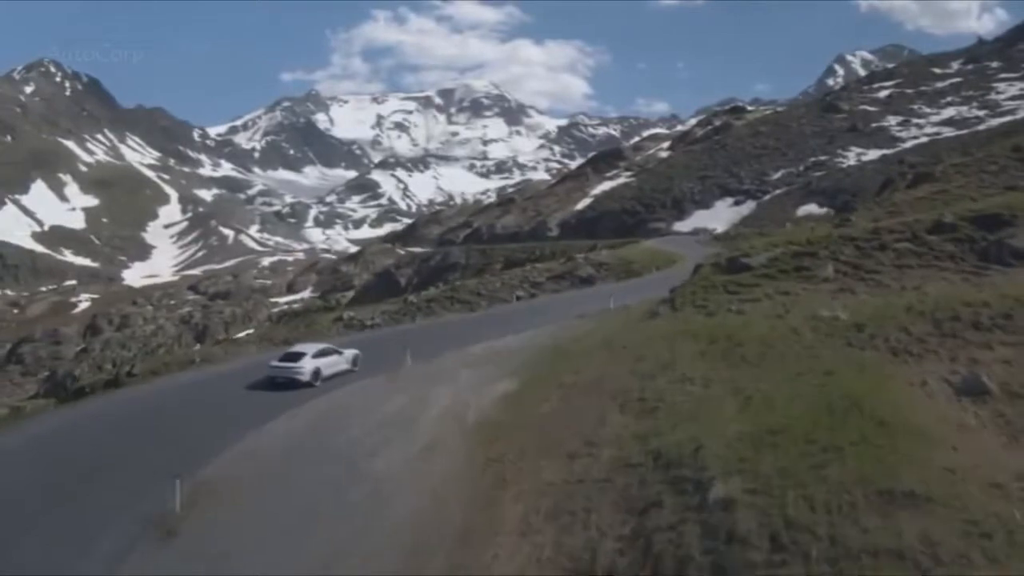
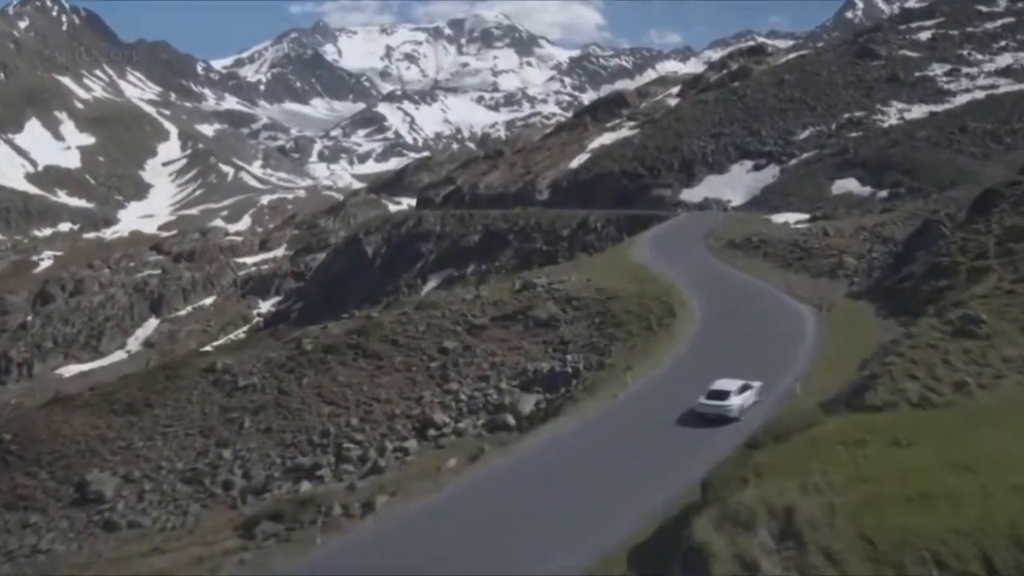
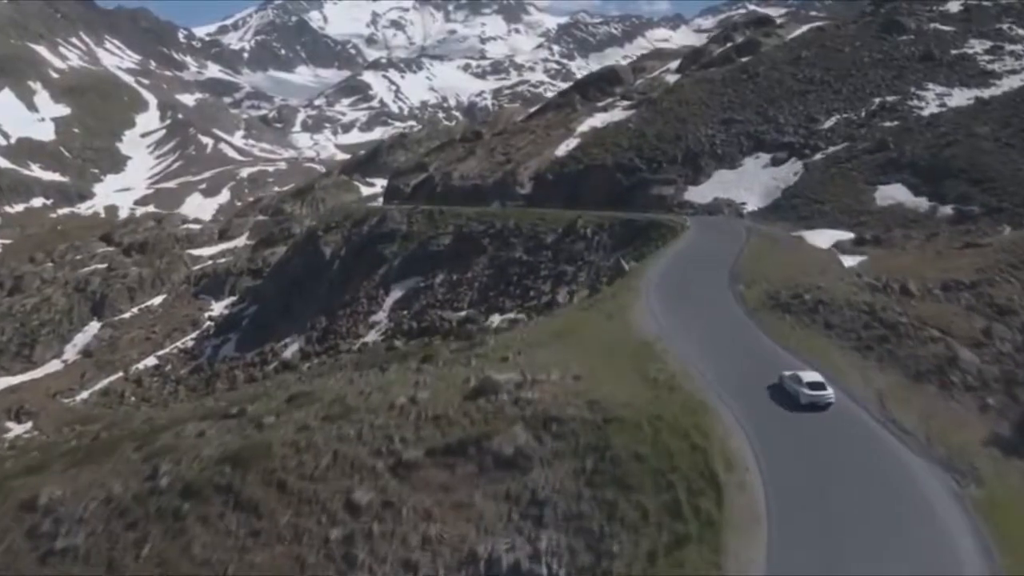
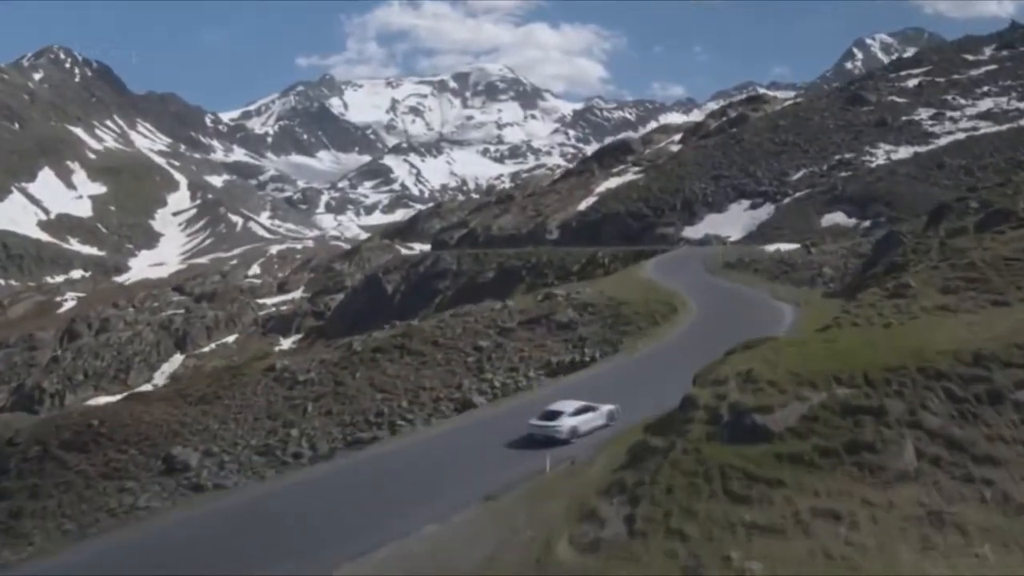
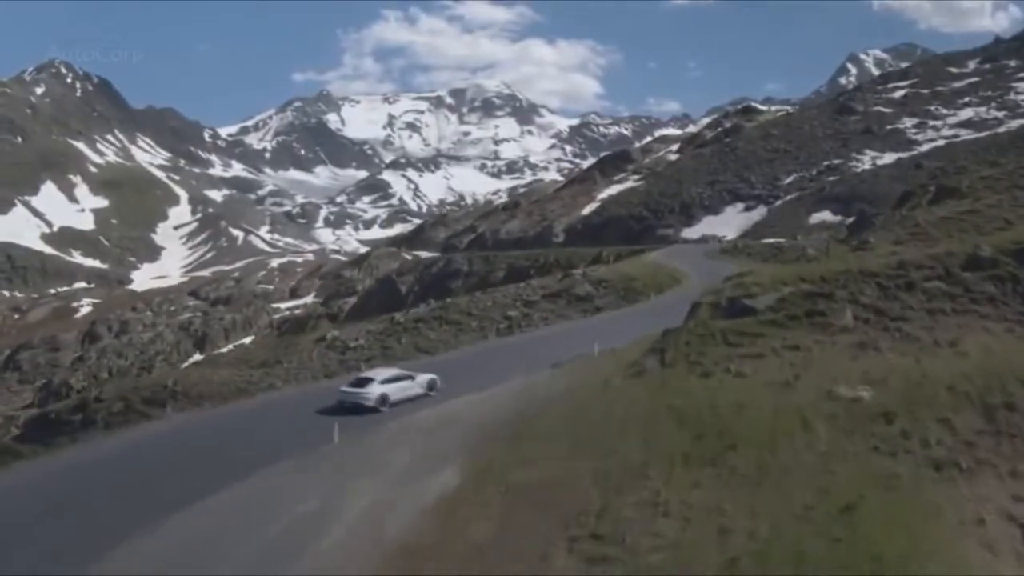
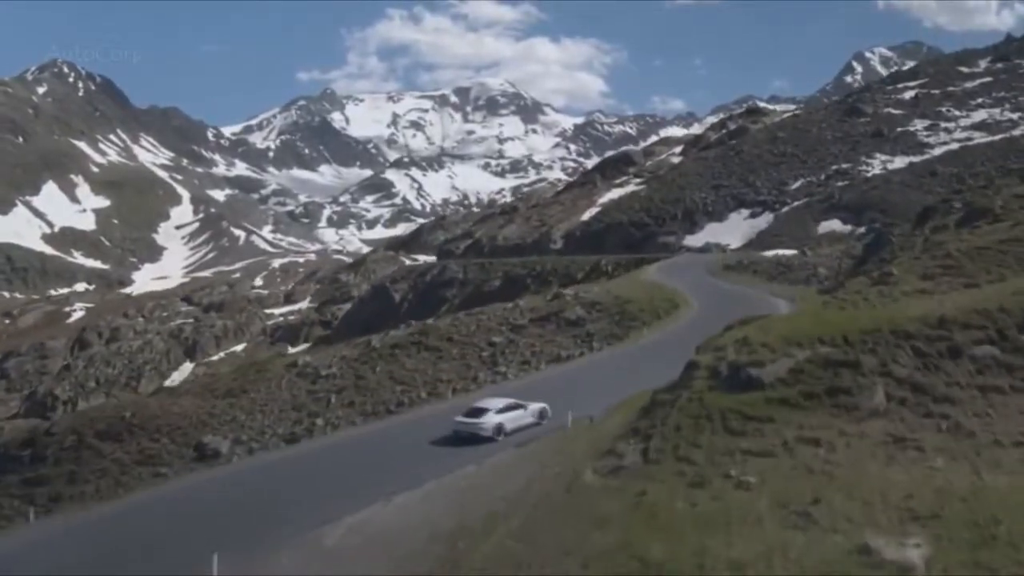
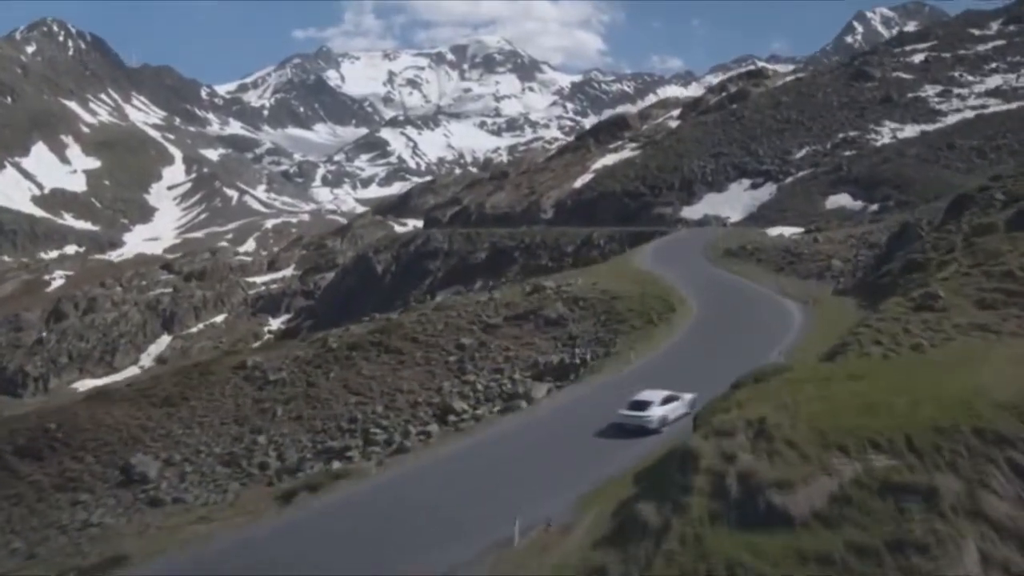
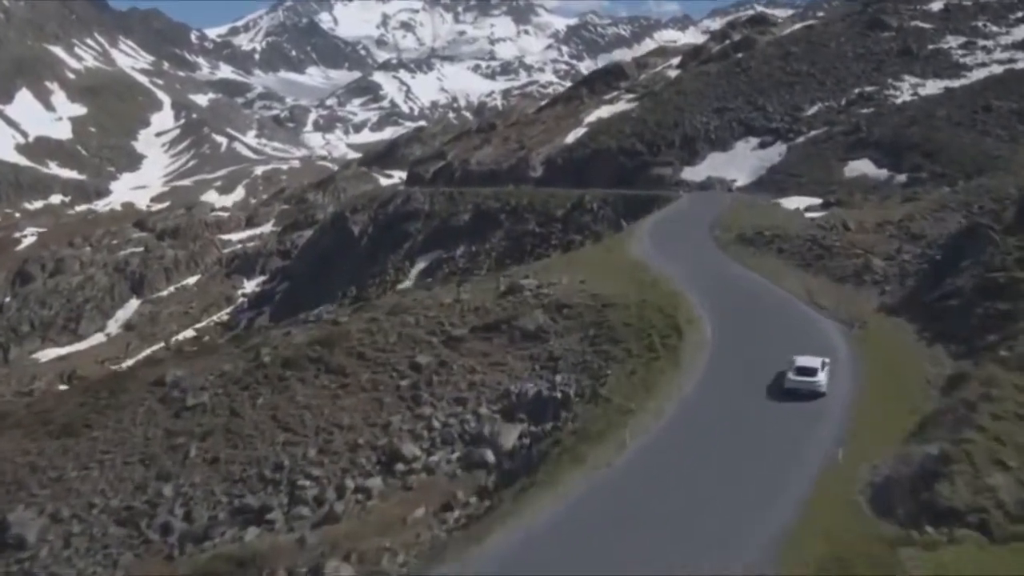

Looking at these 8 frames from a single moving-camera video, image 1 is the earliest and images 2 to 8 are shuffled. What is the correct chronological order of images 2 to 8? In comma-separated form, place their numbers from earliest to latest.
5, 6, 4, 7, 2, 8, 3
